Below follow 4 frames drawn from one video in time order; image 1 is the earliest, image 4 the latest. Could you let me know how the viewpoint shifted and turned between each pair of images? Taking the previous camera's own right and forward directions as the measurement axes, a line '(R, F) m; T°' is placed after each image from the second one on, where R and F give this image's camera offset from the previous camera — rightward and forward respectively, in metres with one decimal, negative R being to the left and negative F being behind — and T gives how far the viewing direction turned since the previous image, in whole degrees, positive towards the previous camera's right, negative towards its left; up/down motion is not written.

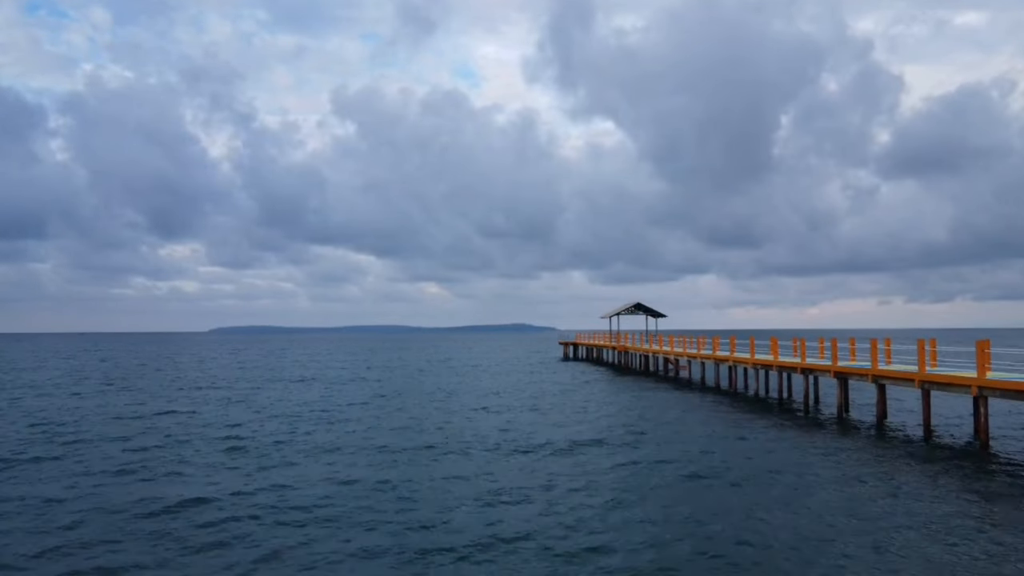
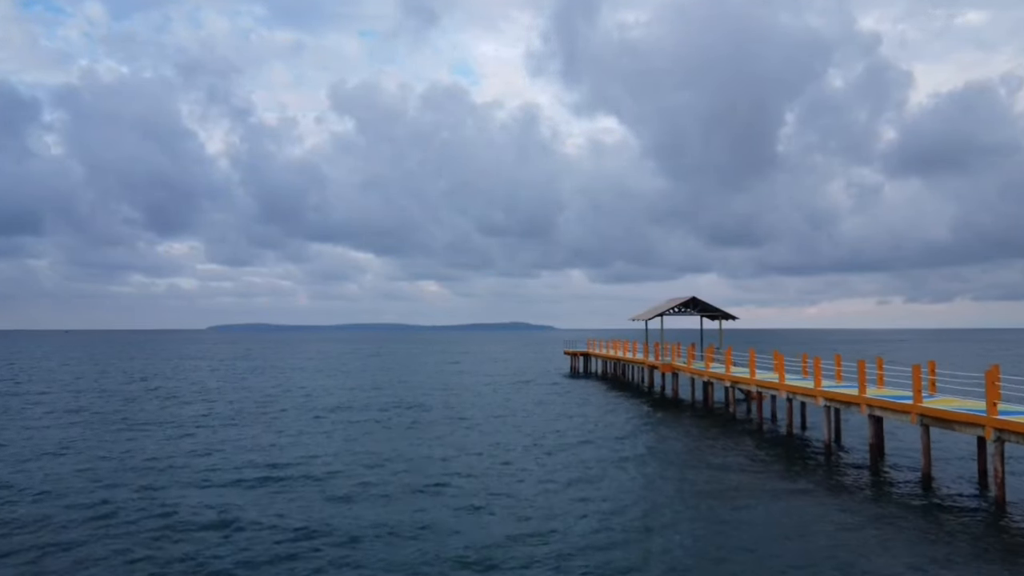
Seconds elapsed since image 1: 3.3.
(-2.3, +3.5) m; 0°
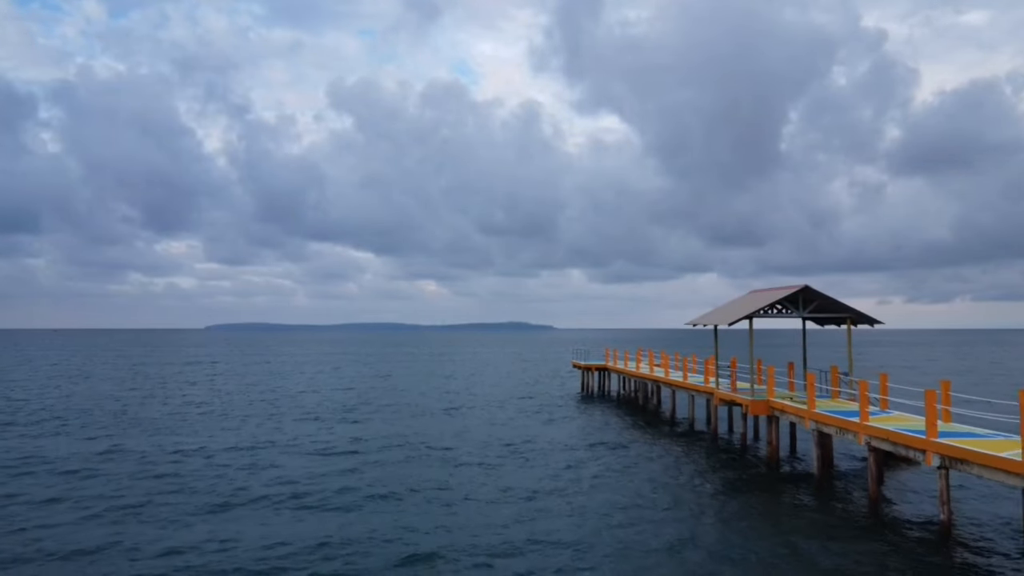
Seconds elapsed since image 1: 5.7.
(-1.3, +2.0) m; 0°
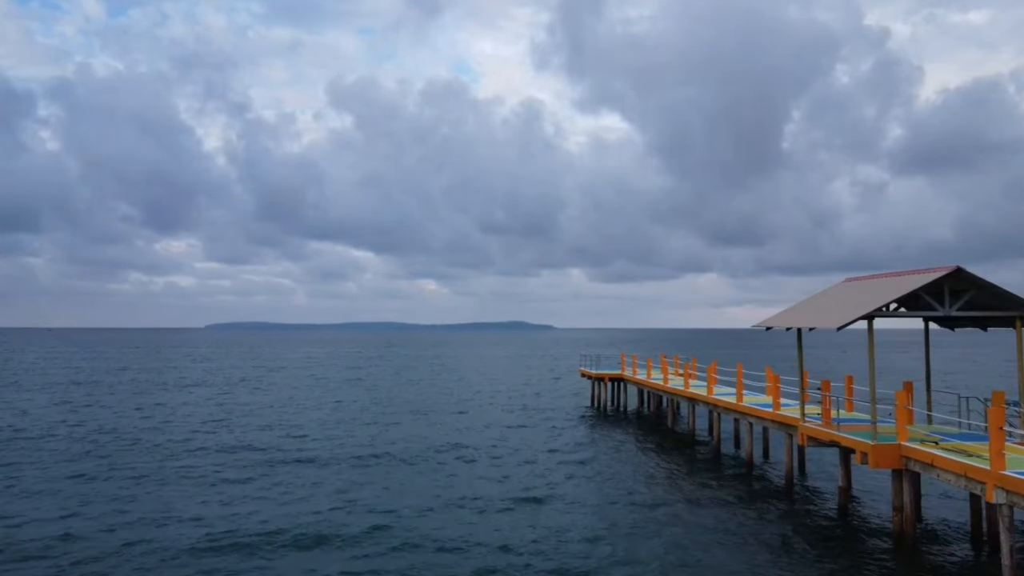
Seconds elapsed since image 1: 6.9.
(-0.5, +1.8) m; 0°
